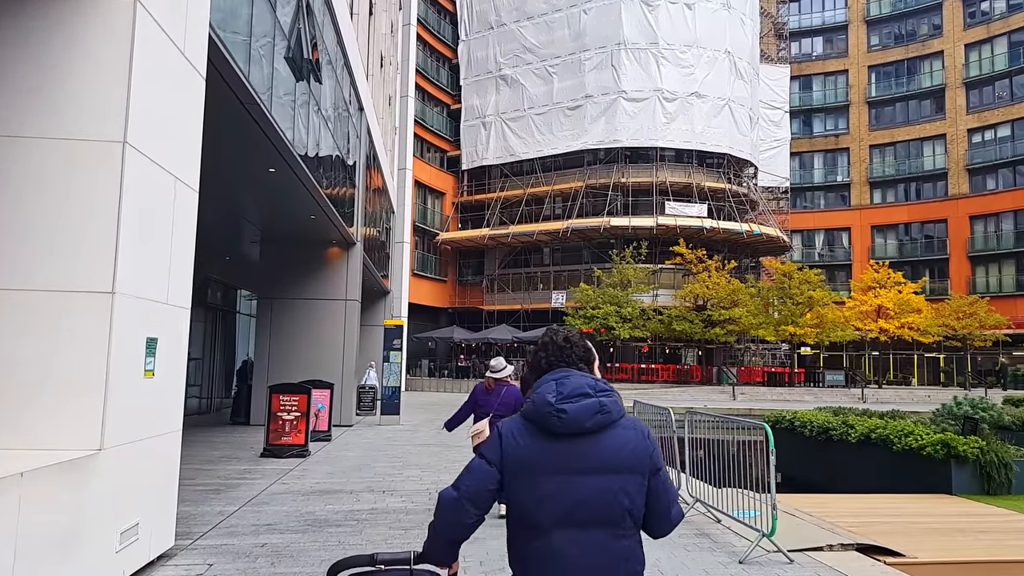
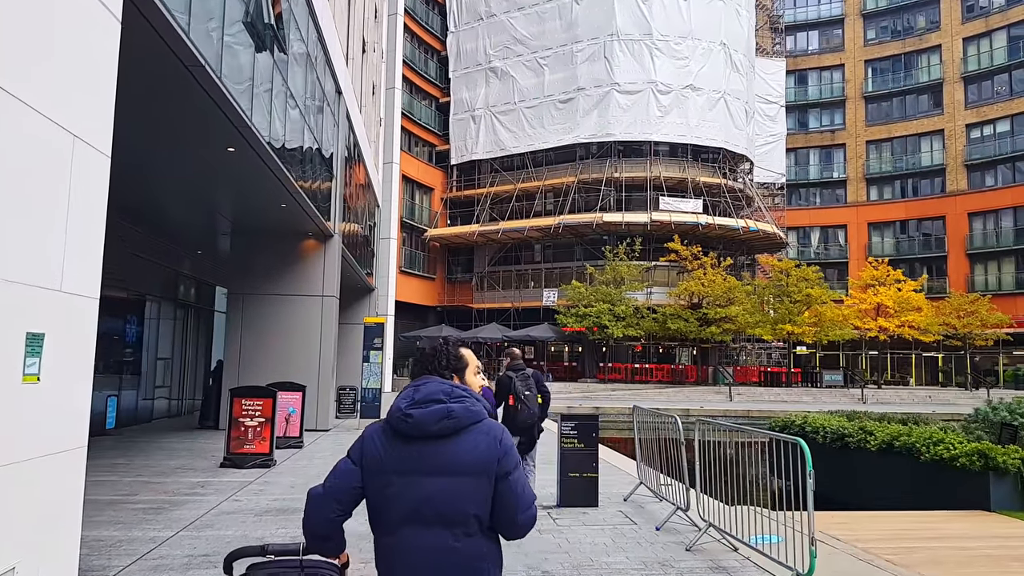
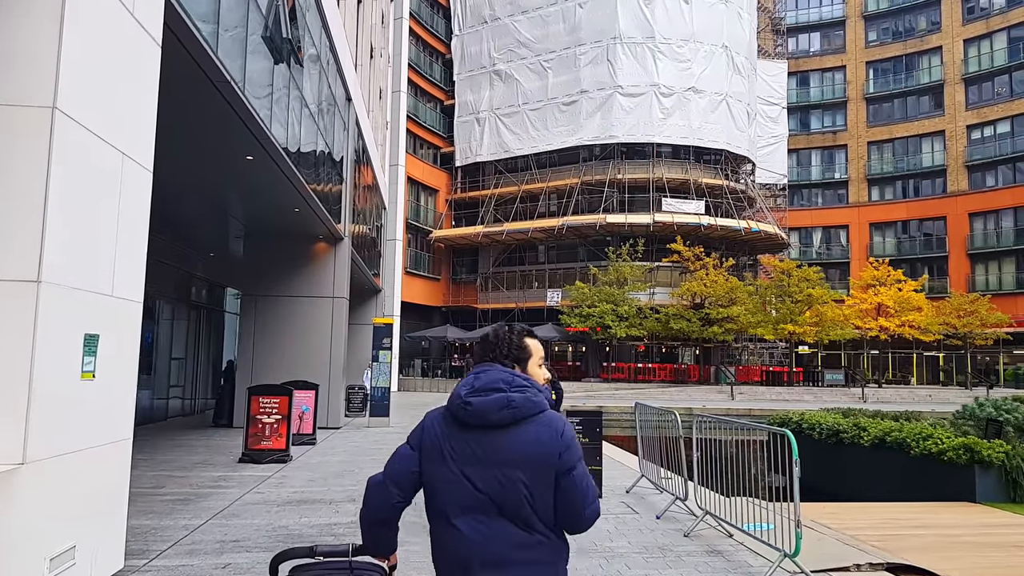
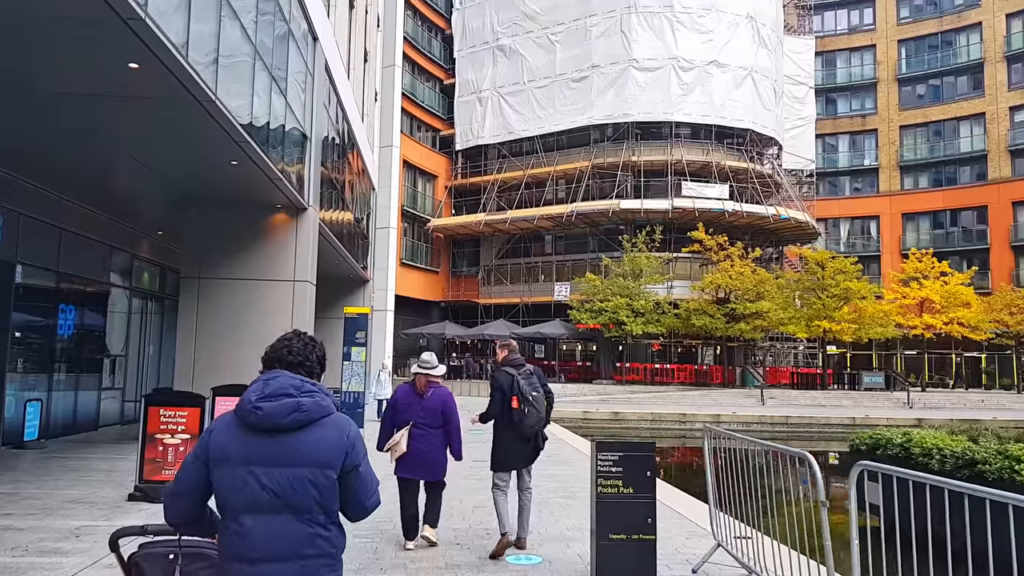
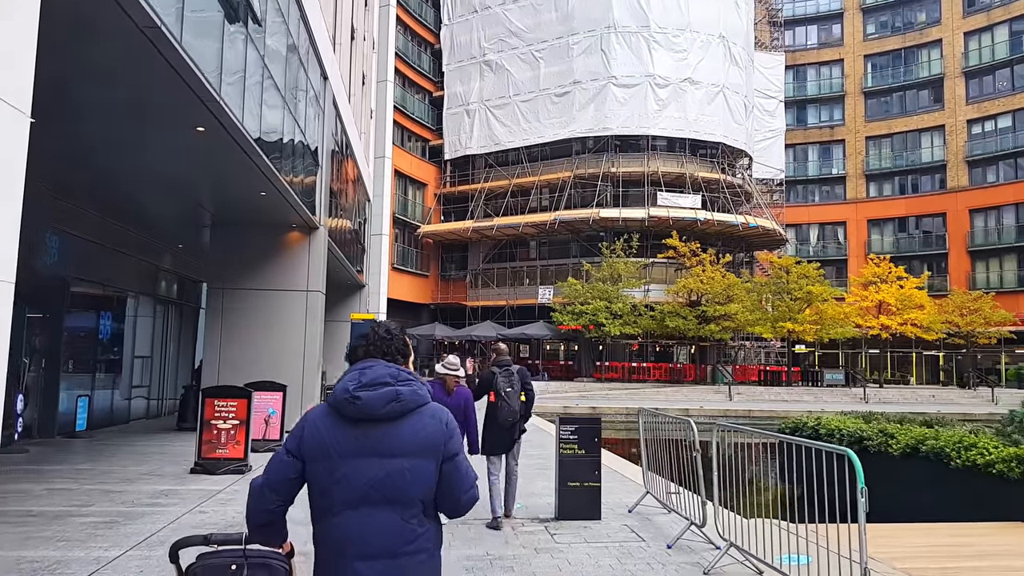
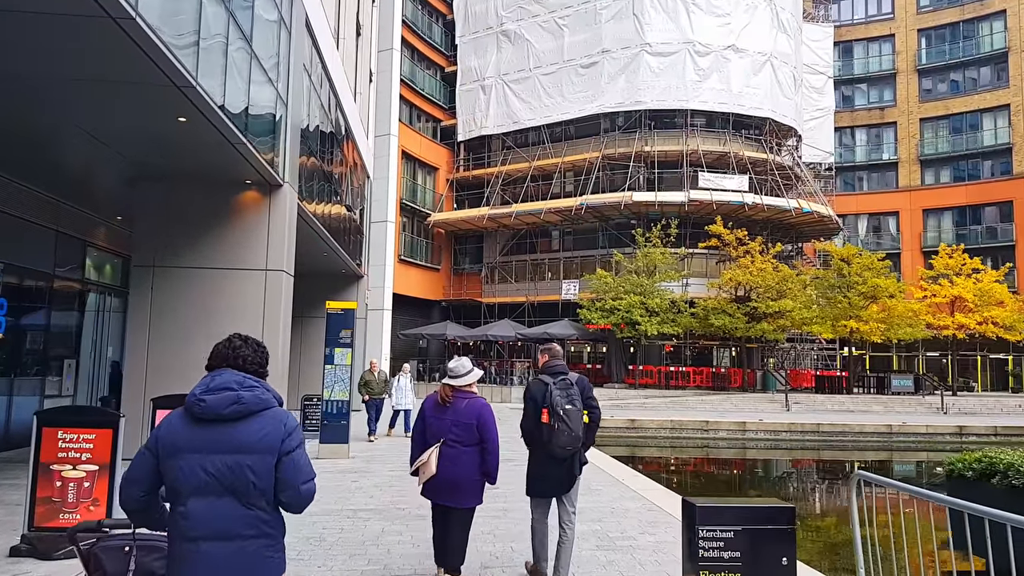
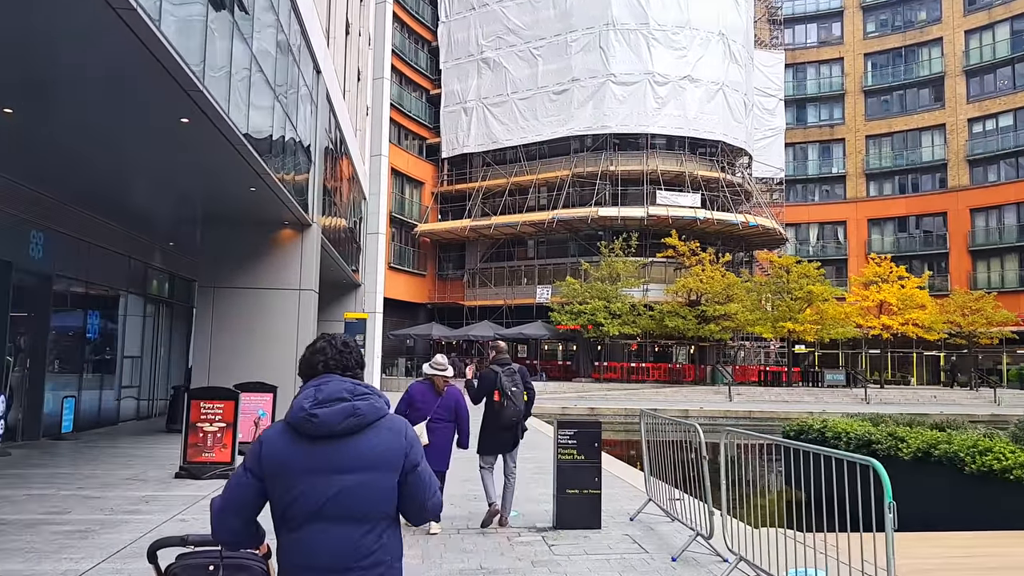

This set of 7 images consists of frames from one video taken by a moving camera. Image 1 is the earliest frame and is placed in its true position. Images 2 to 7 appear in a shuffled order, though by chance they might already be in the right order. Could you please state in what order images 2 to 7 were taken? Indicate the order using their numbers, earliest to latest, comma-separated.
3, 2, 5, 7, 4, 6
